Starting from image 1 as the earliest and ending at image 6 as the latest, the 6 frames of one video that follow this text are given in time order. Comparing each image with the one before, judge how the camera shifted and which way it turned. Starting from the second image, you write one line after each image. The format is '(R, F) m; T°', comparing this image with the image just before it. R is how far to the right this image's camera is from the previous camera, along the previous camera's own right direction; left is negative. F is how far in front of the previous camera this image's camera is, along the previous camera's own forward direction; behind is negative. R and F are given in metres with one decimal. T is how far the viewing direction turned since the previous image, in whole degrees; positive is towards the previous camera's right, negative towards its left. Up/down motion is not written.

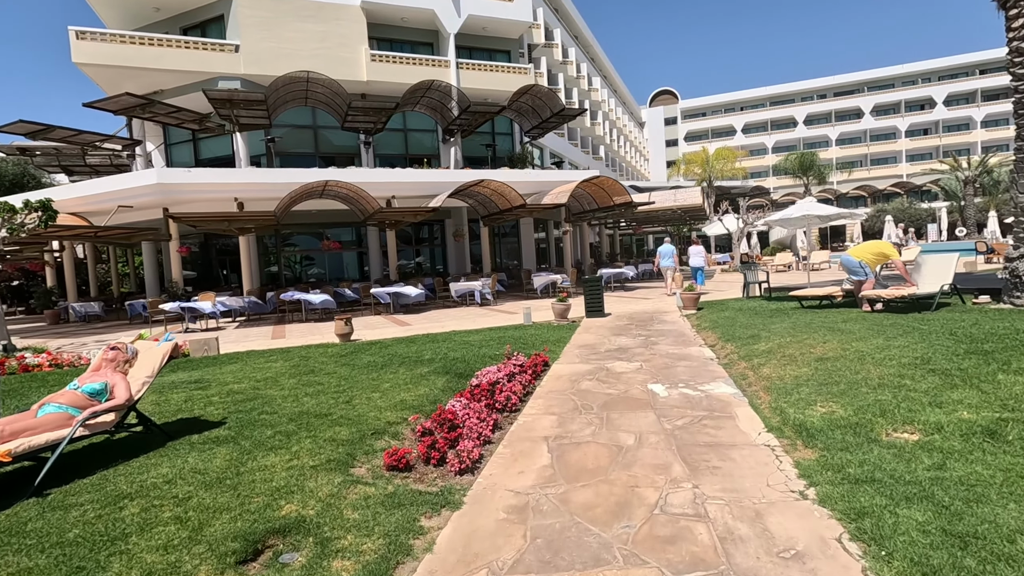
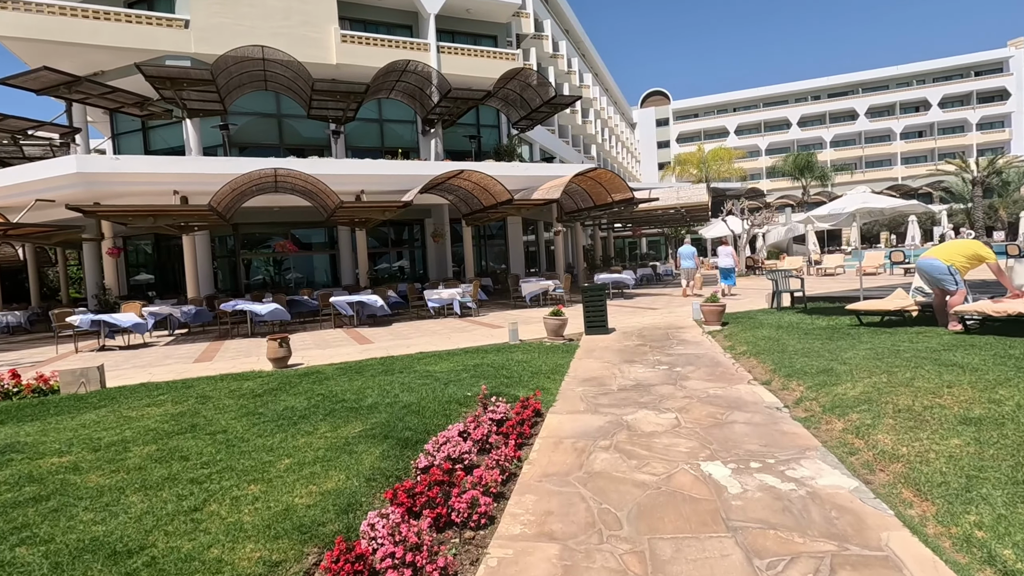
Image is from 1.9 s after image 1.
(+0.1, +2.4) m; +1°
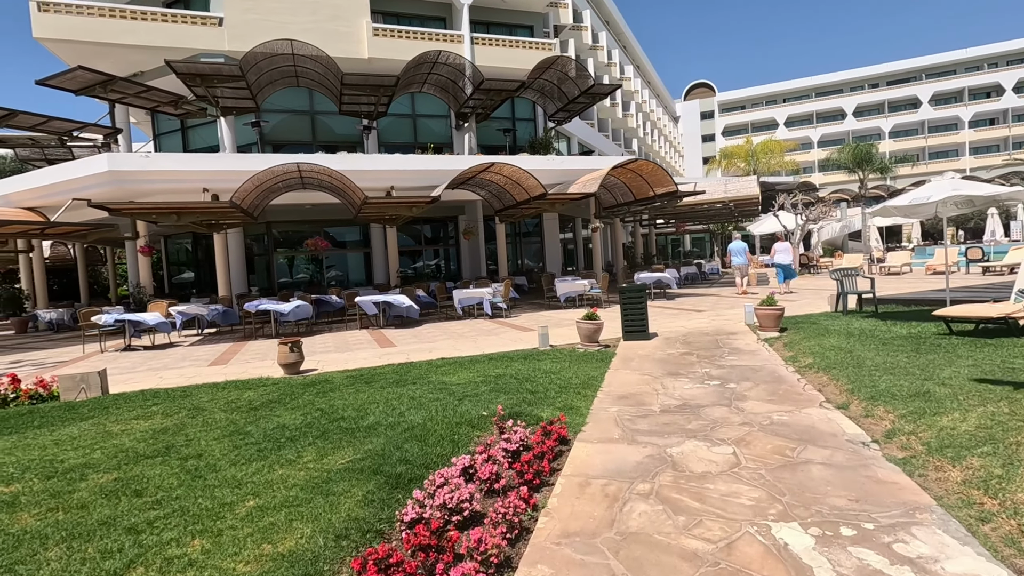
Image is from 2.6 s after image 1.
(+0.2, +0.9) m; -4°
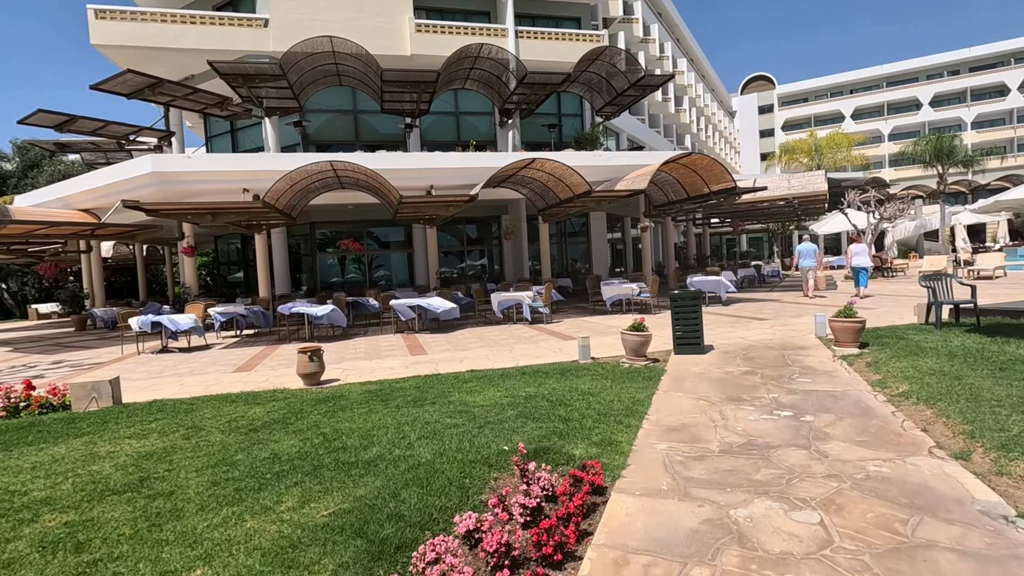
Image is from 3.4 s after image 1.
(+0.2, +0.8) m; -5°
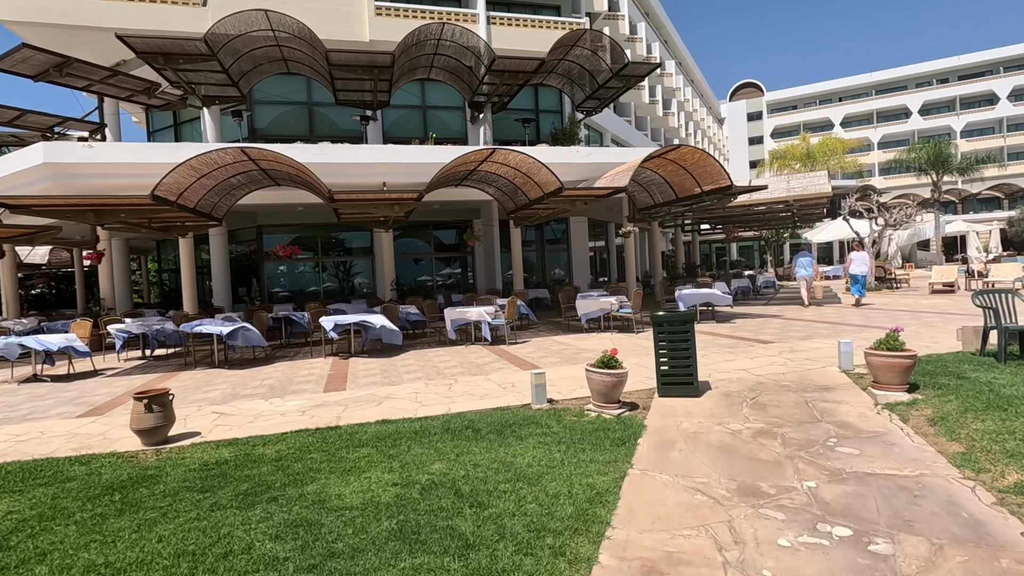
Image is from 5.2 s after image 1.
(+0.7, +2.1) m; +1°
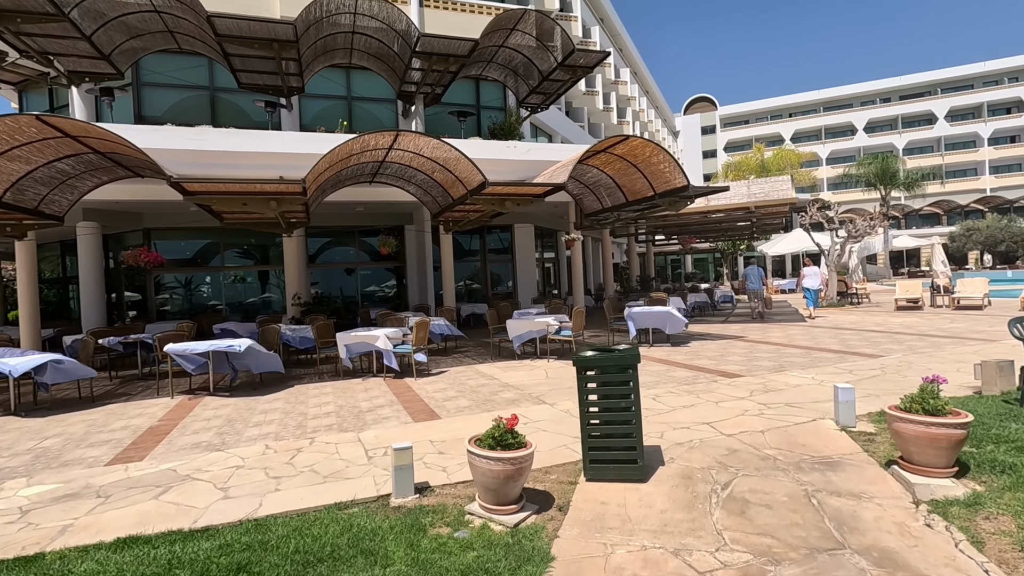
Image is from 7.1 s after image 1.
(+0.8, +2.2) m; +4°
